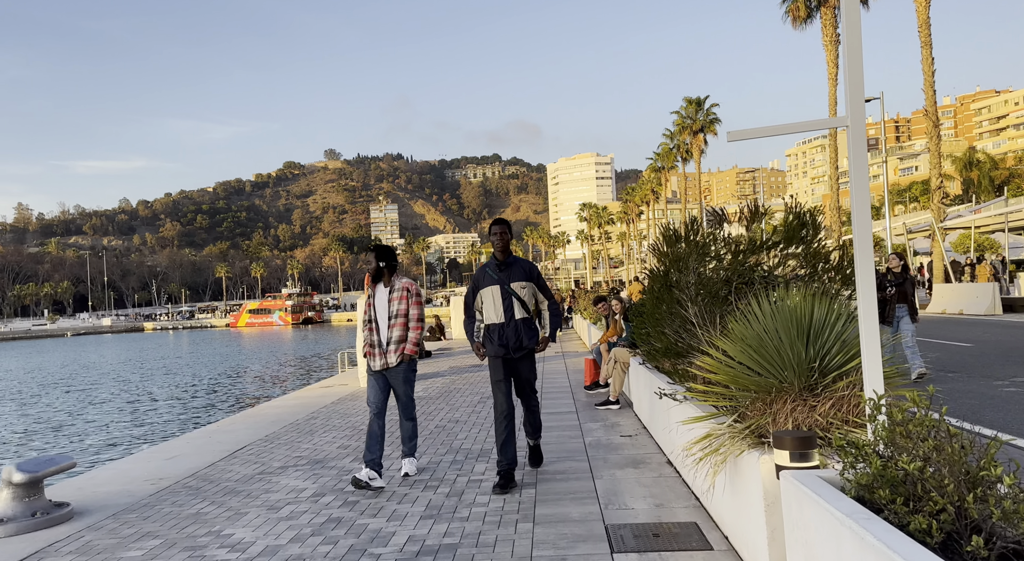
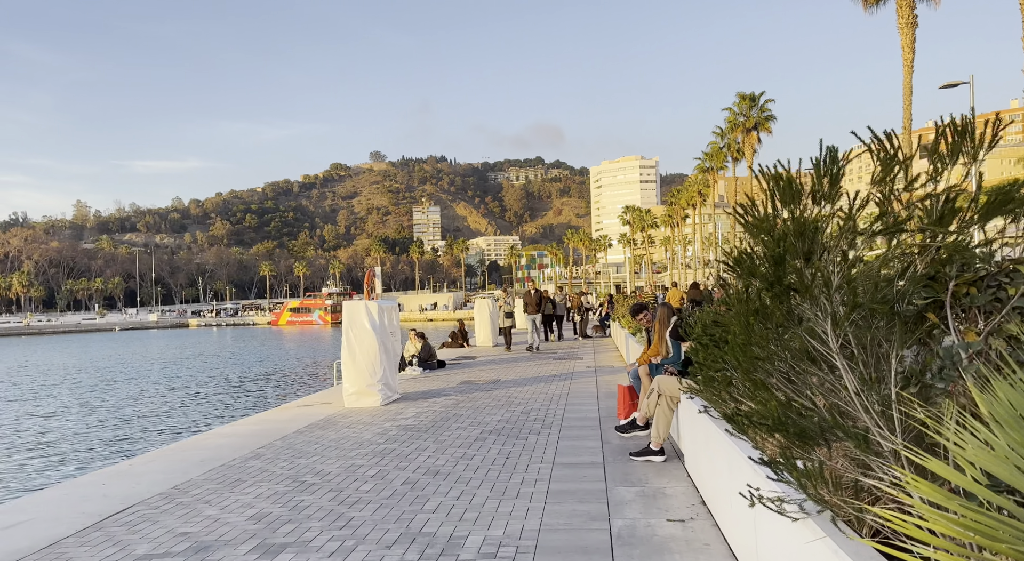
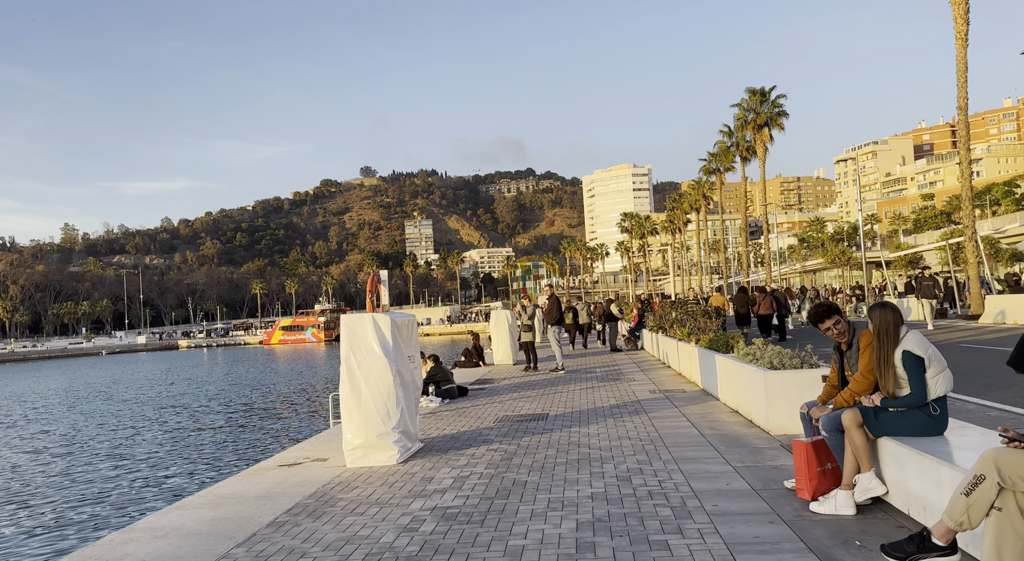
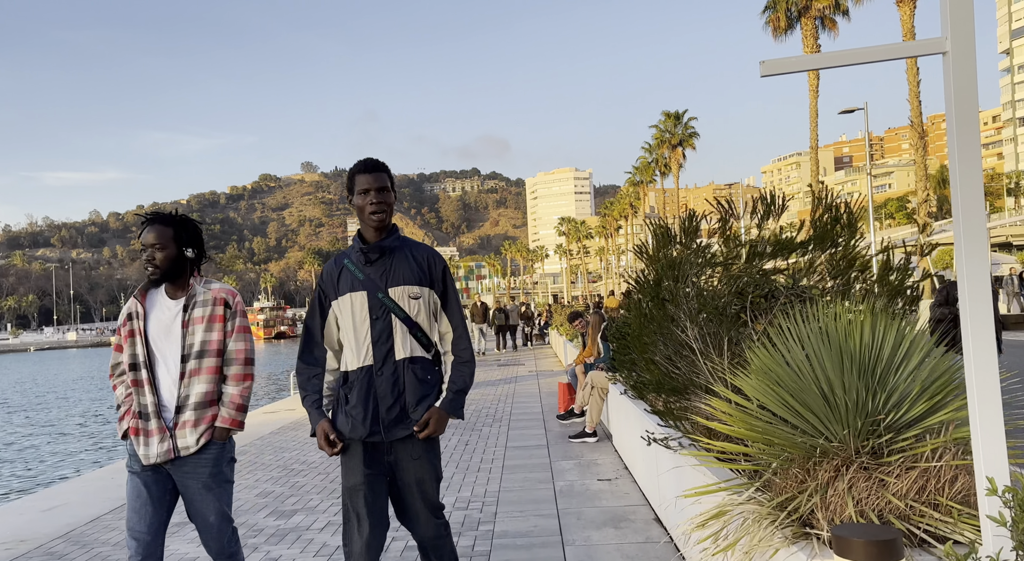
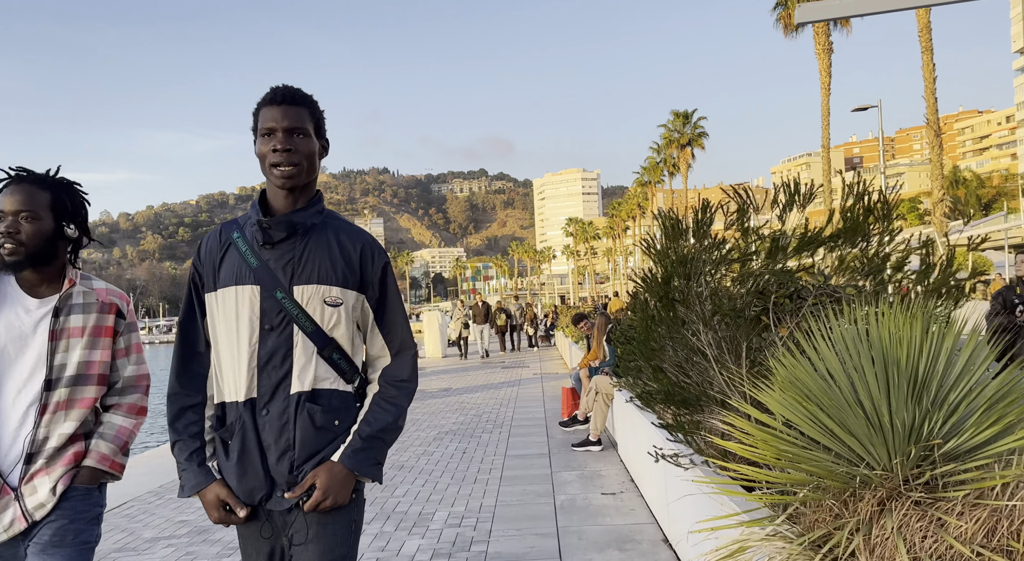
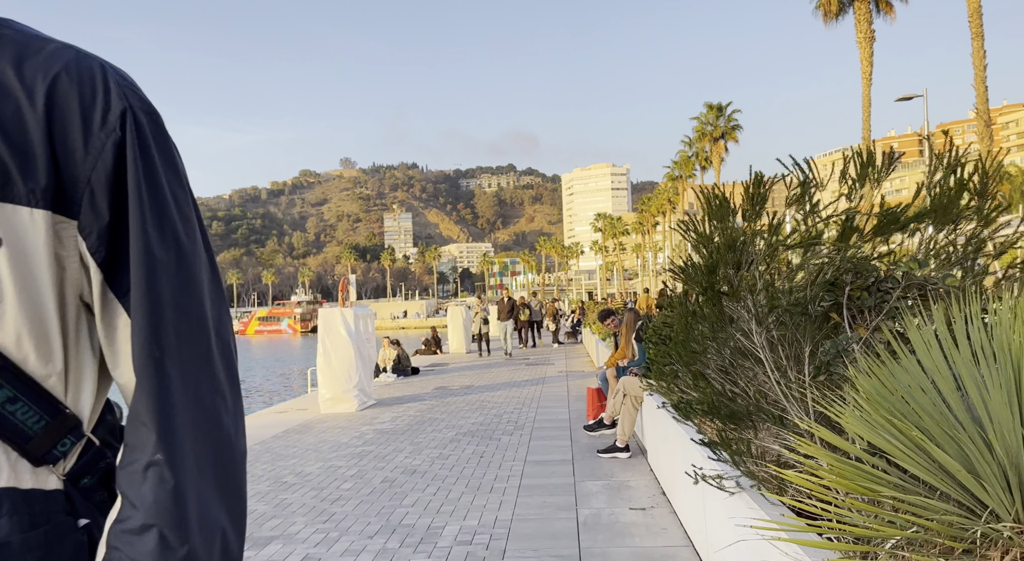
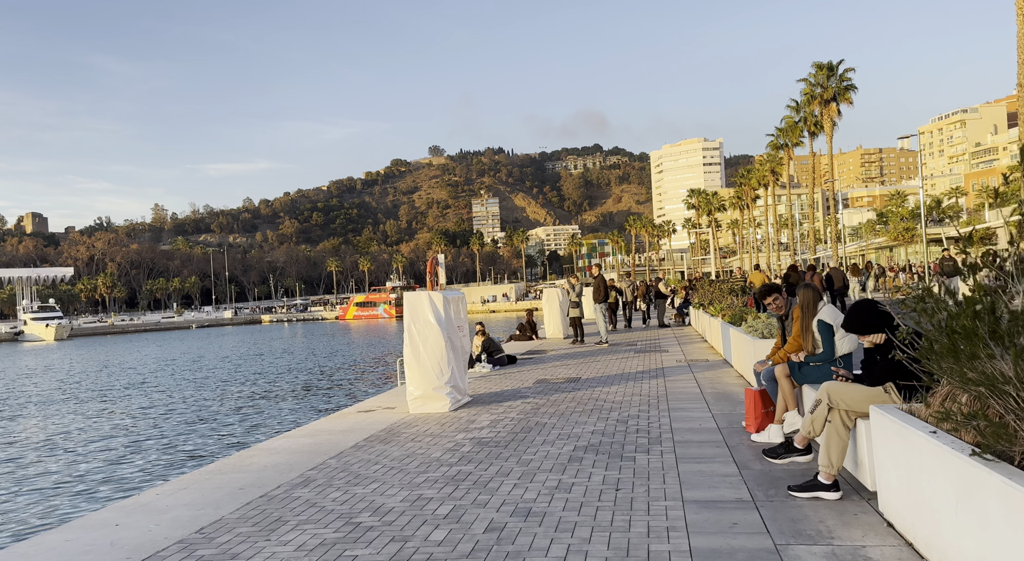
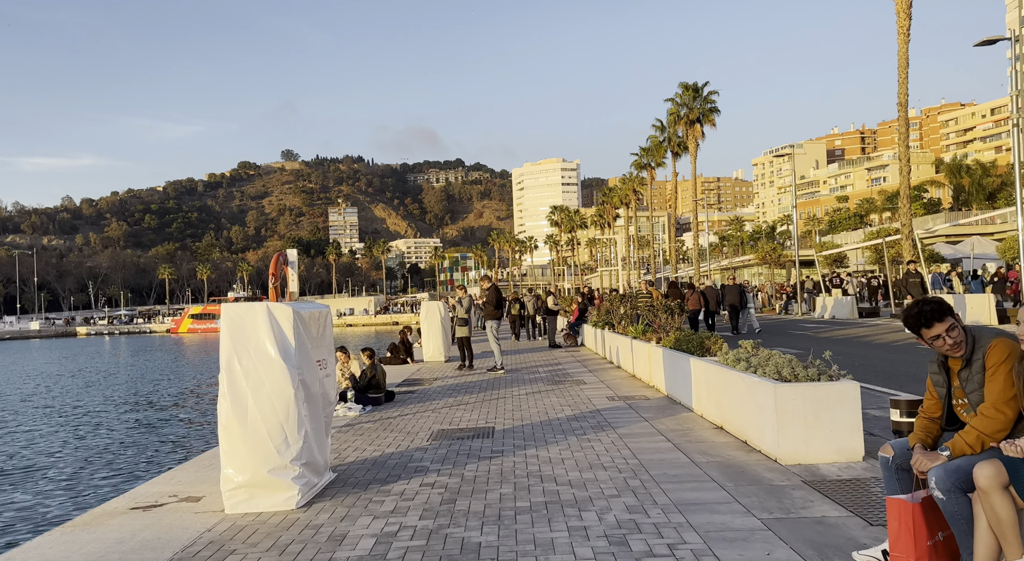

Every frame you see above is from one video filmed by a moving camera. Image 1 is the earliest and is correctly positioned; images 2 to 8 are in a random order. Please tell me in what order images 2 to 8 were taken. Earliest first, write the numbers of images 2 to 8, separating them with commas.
4, 5, 6, 2, 7, 3, 8
